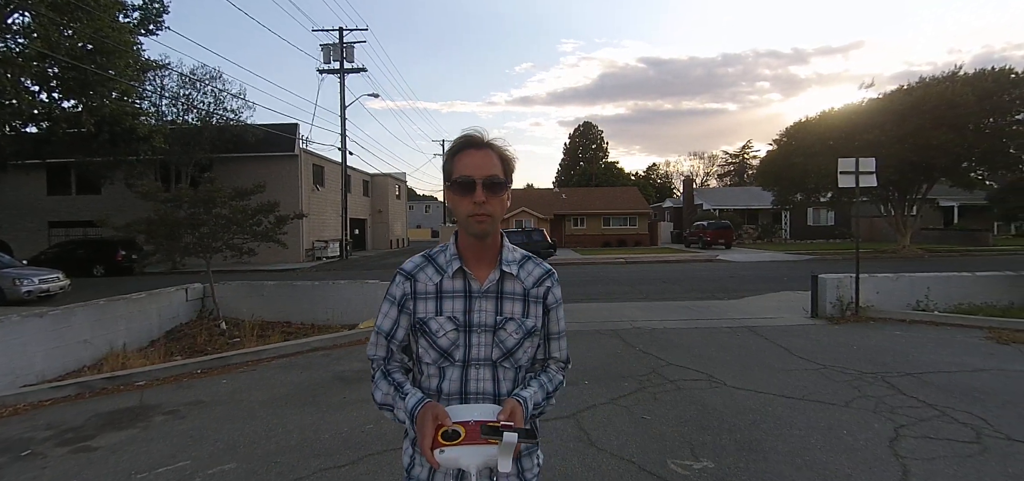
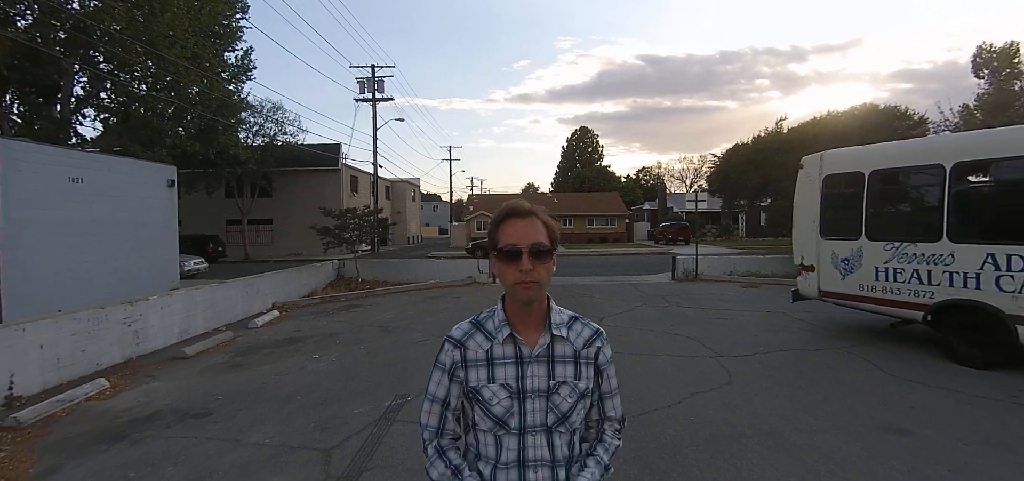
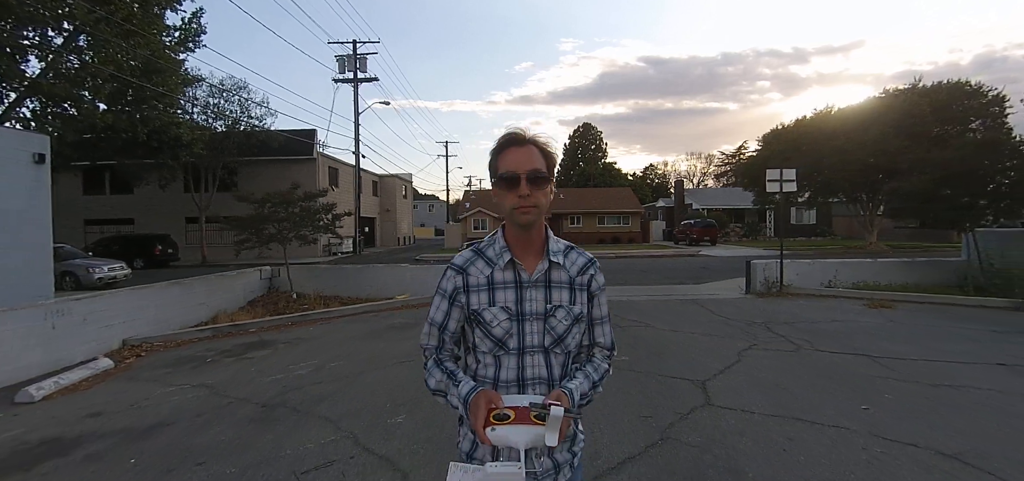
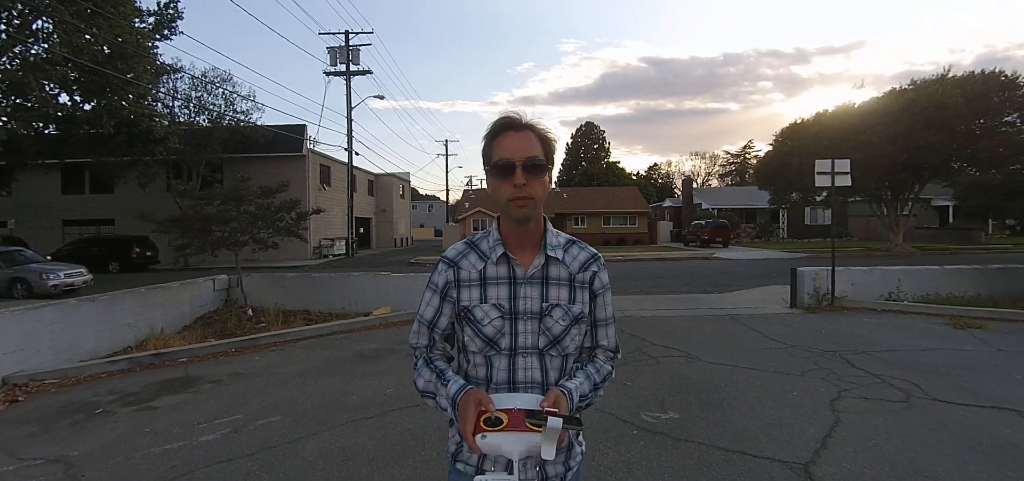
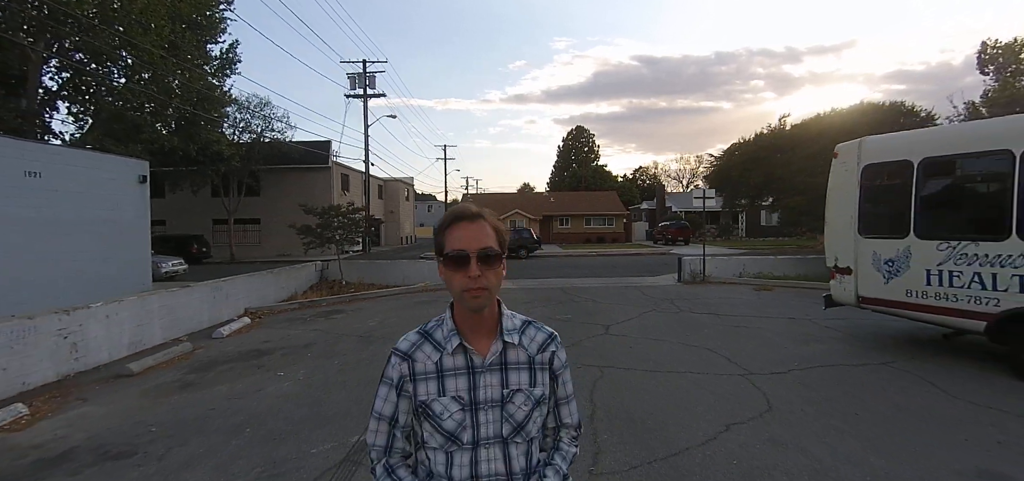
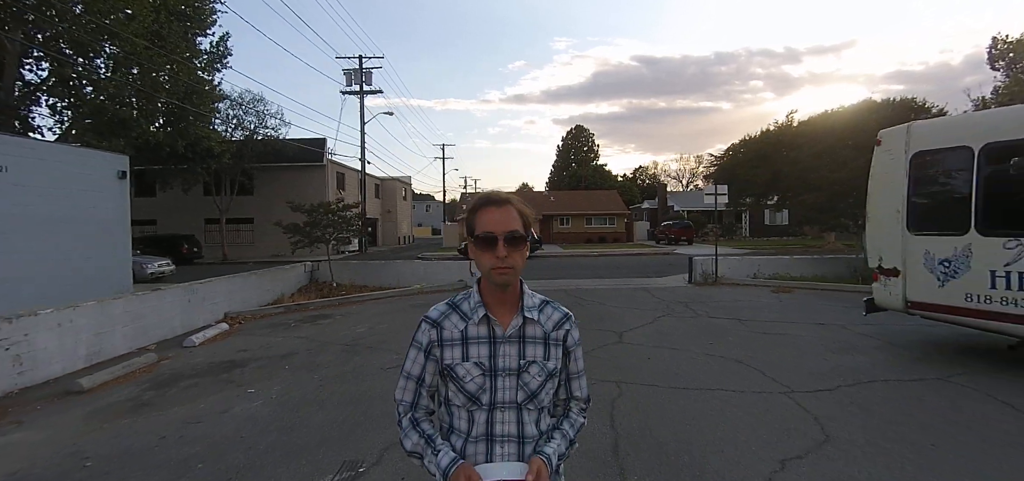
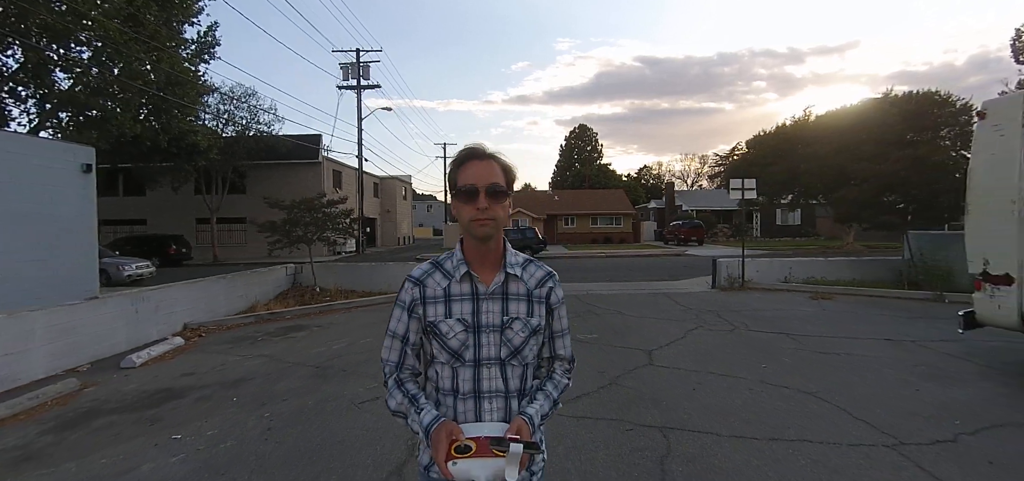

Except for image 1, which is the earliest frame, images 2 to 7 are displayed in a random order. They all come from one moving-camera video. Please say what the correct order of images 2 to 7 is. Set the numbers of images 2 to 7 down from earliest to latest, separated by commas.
4, 3, 7, 6, 5, 2
